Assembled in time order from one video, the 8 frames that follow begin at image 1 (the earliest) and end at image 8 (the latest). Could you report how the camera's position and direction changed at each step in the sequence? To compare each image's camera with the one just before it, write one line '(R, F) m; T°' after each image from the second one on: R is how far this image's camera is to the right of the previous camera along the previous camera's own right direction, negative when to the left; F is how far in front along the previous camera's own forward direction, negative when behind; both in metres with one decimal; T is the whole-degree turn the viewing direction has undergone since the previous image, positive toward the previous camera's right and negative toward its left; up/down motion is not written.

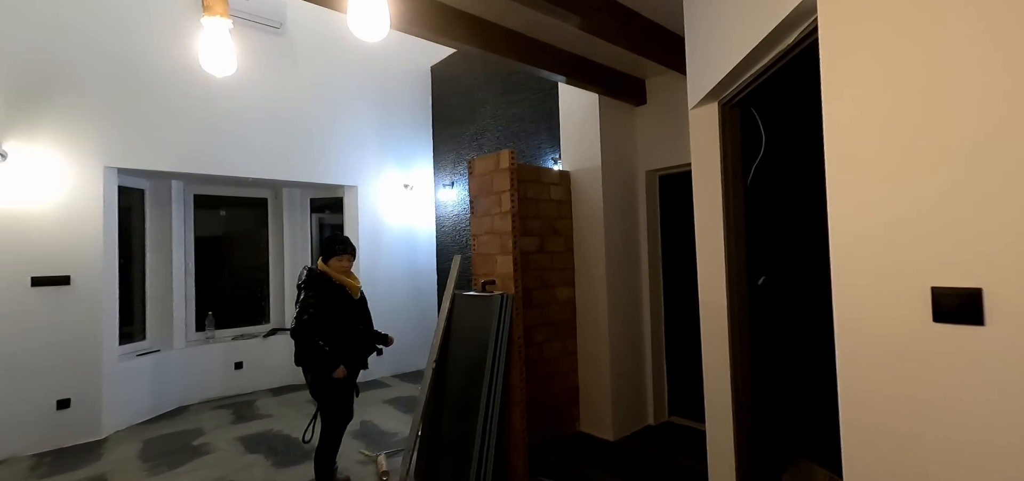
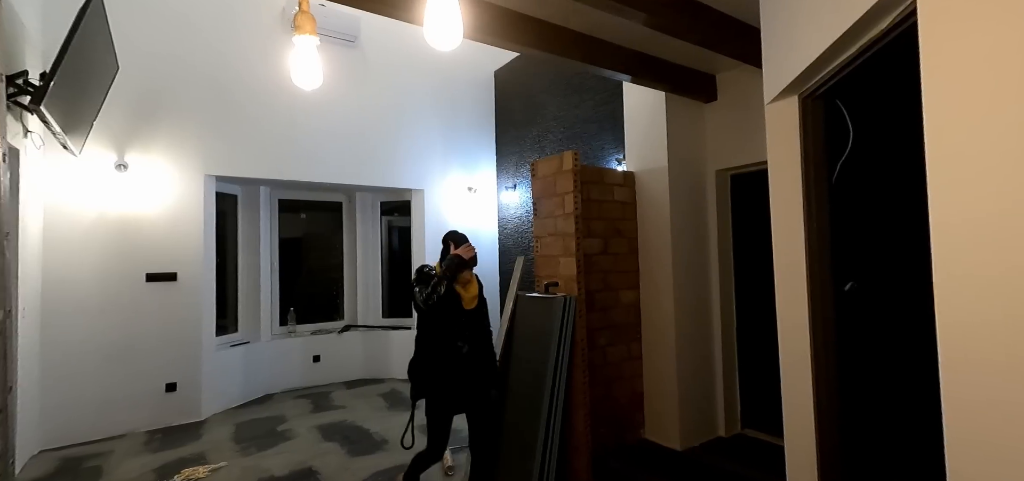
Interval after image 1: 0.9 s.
(0.0, 0.0) m; -8°
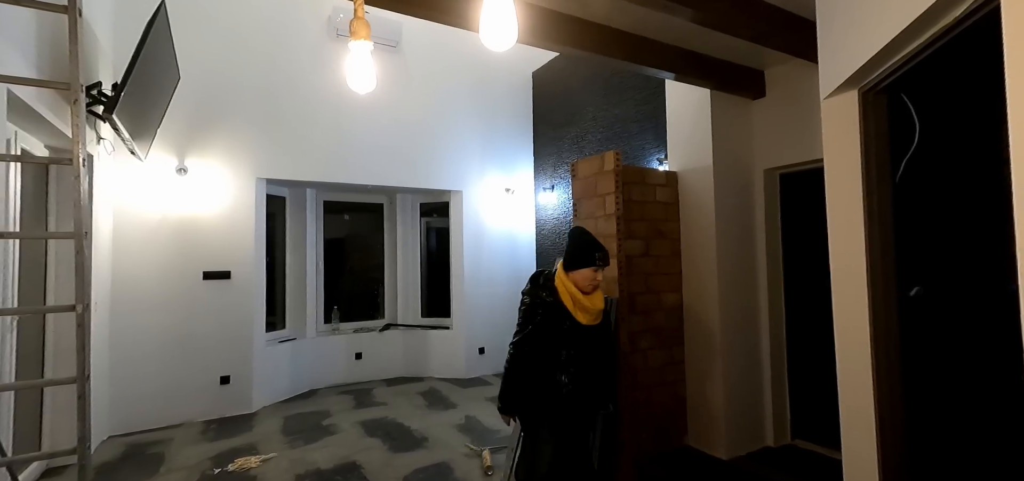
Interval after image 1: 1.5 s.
(0.0, 0.0) m; -4°
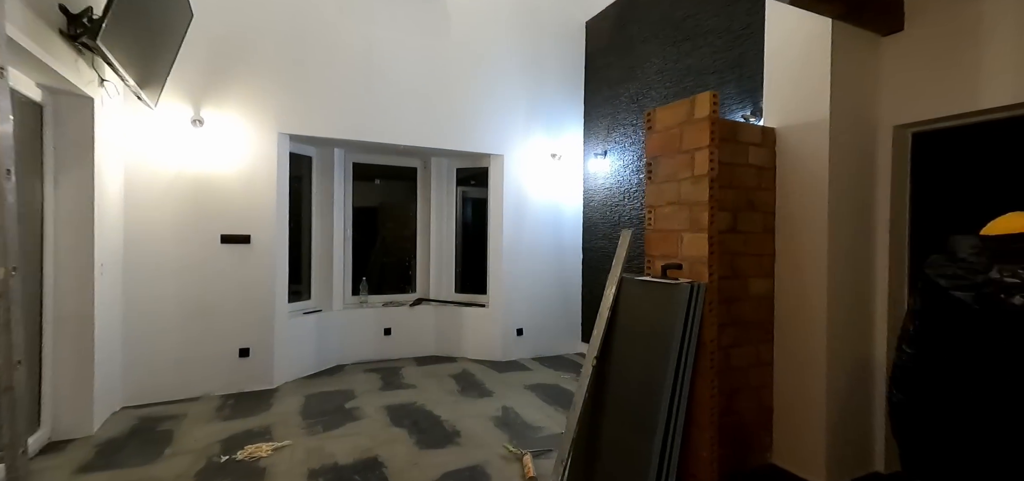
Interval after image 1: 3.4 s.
(-0.1, +0.5) m; -4°
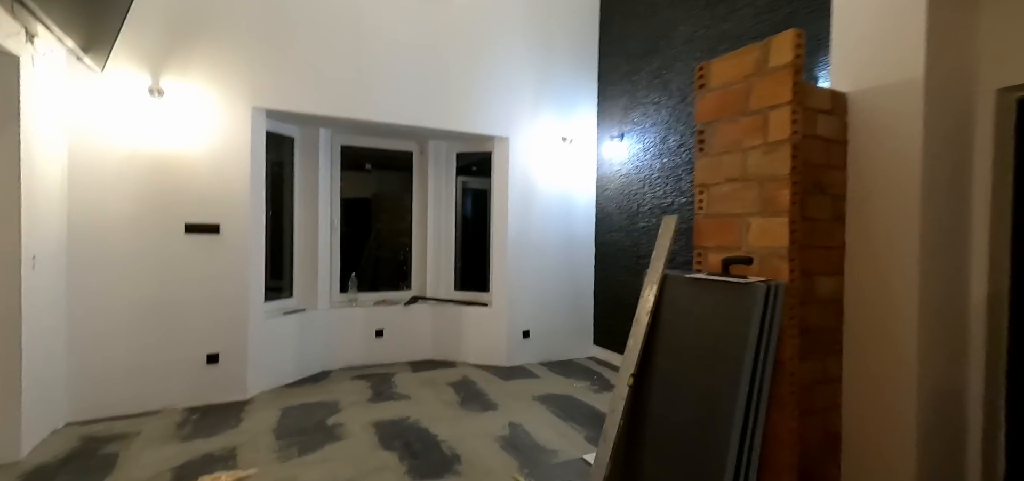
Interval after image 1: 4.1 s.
(-0.1, +0.5) m; 0°
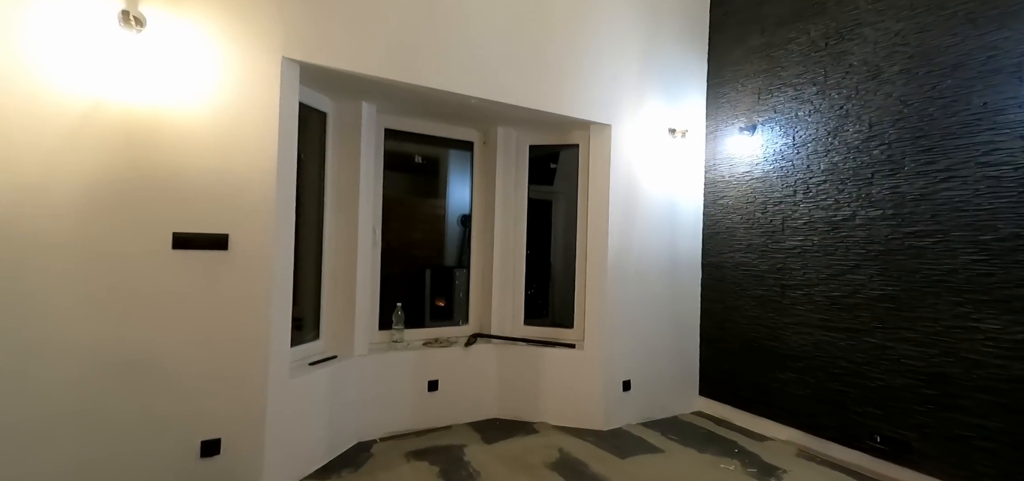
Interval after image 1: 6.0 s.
(-0.9, +1.1) m; +3°
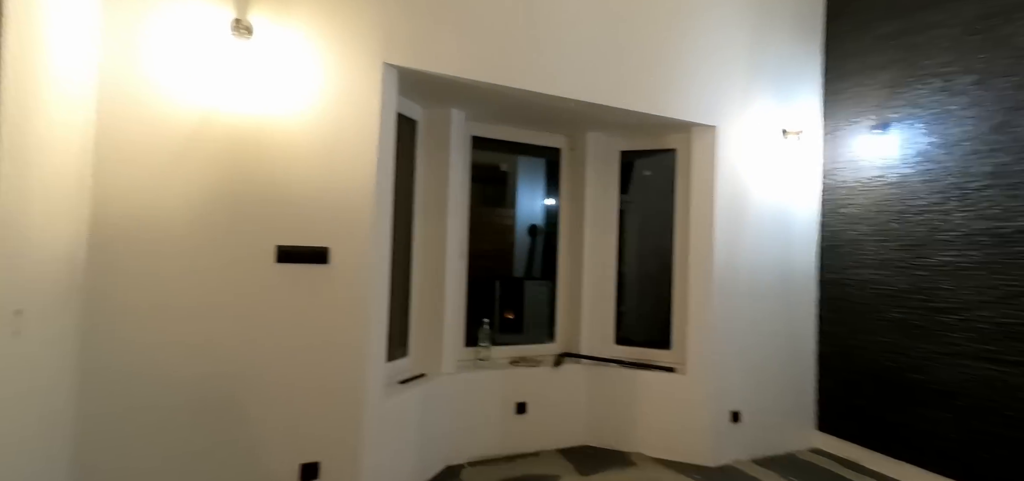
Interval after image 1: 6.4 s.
(-0.3, +0.2) m; -7°
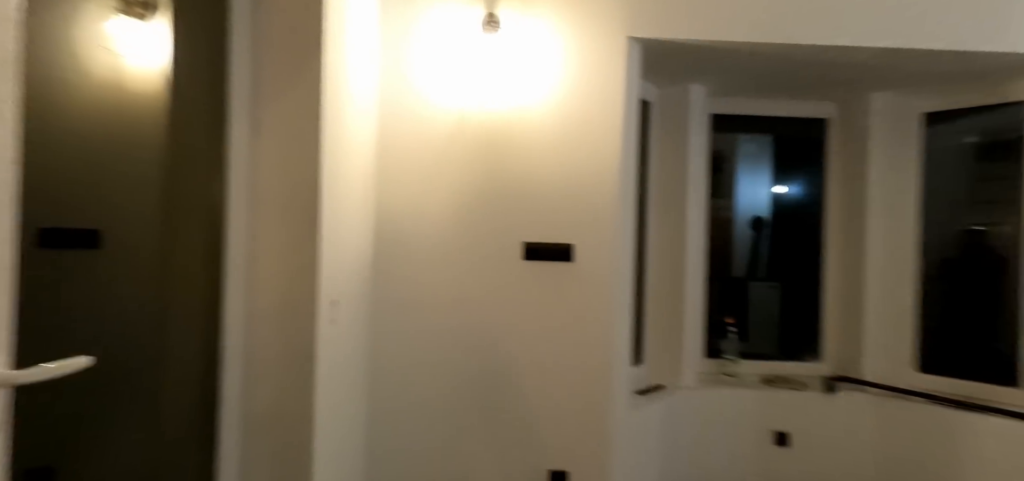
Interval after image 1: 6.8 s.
(-0.3, +0.2) m; -23°
